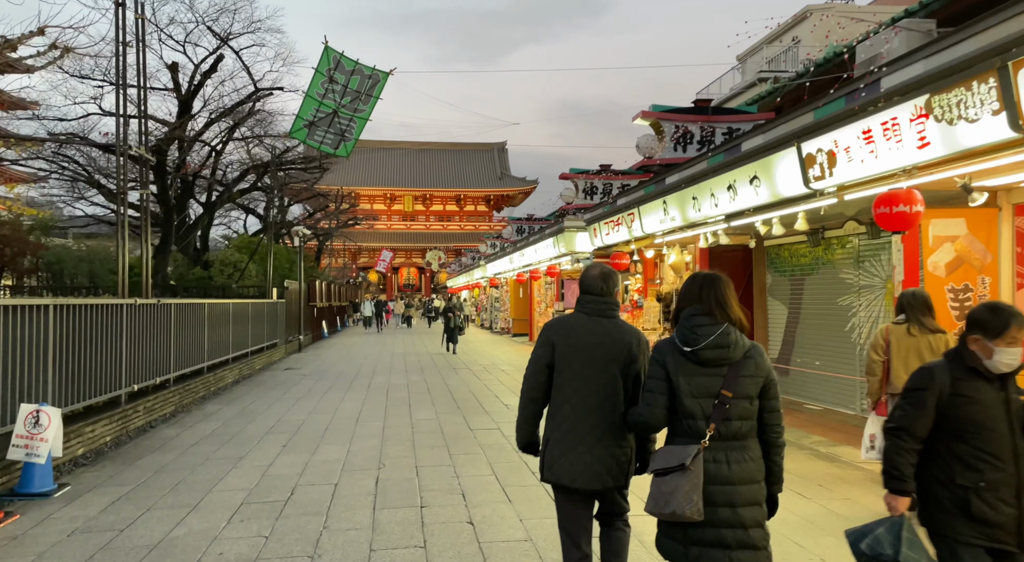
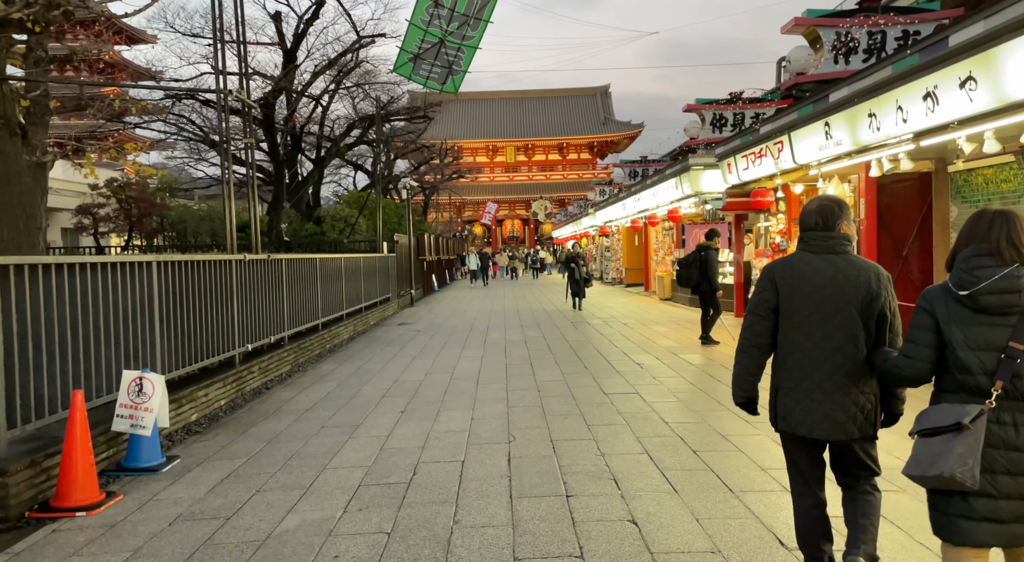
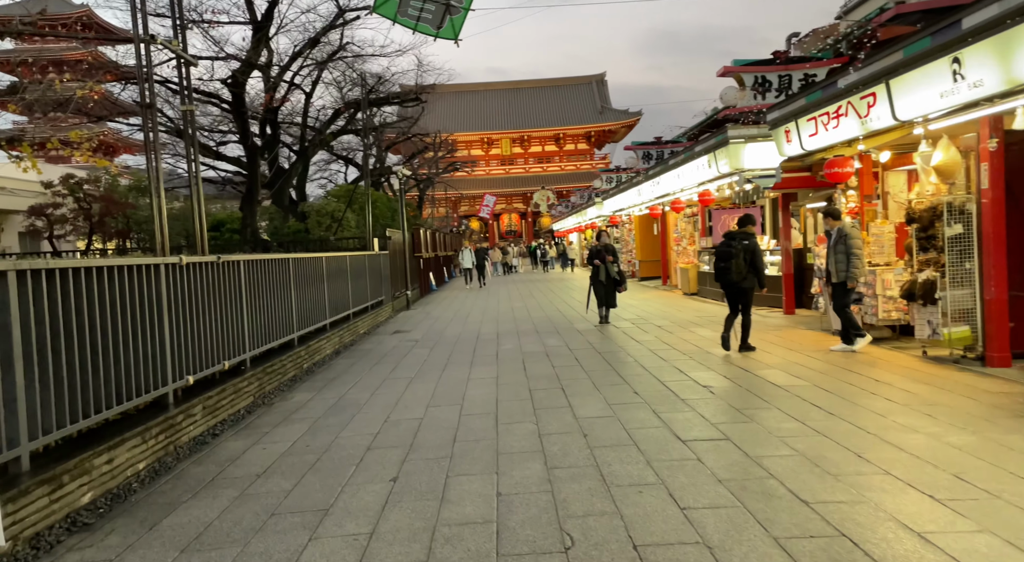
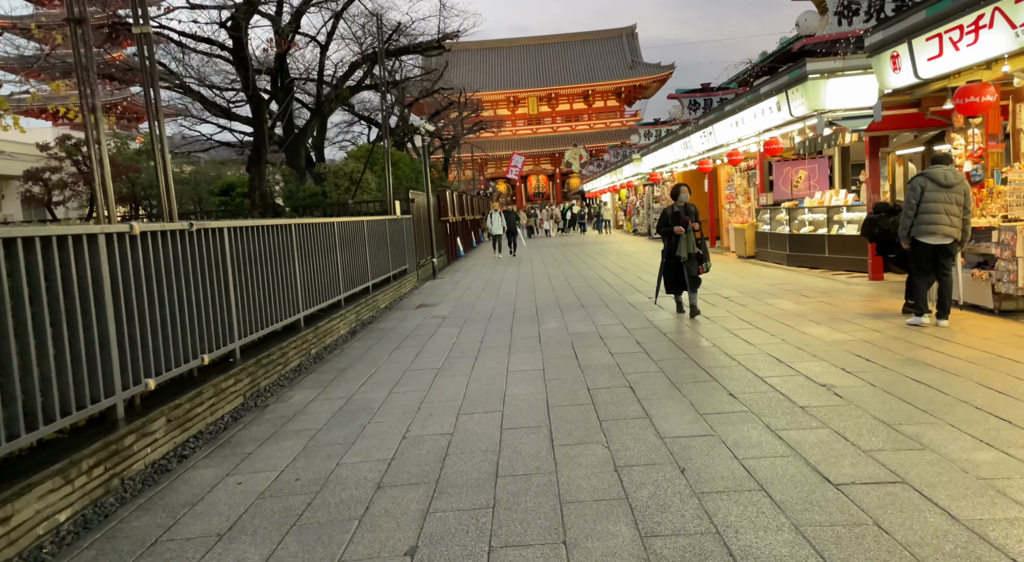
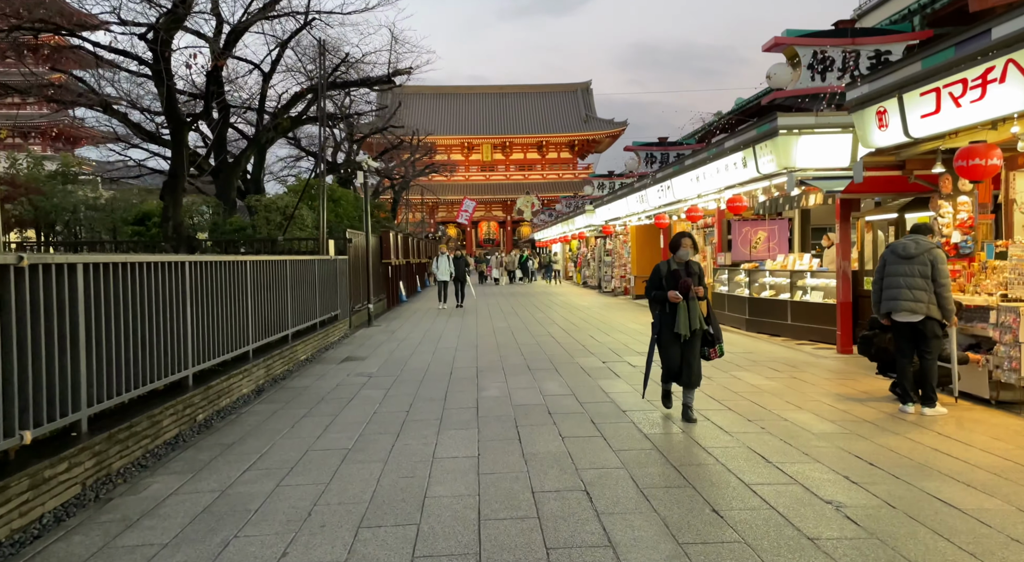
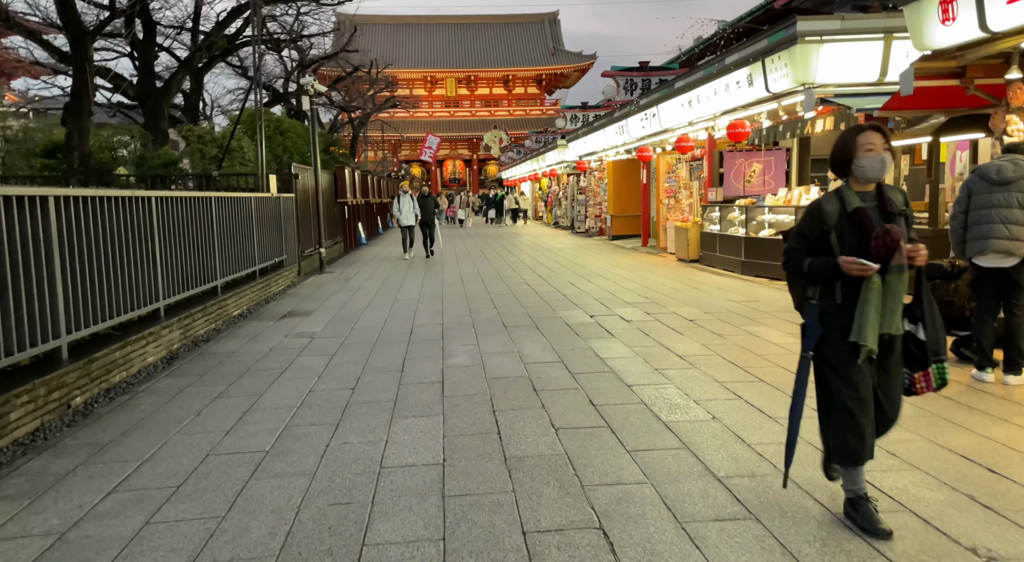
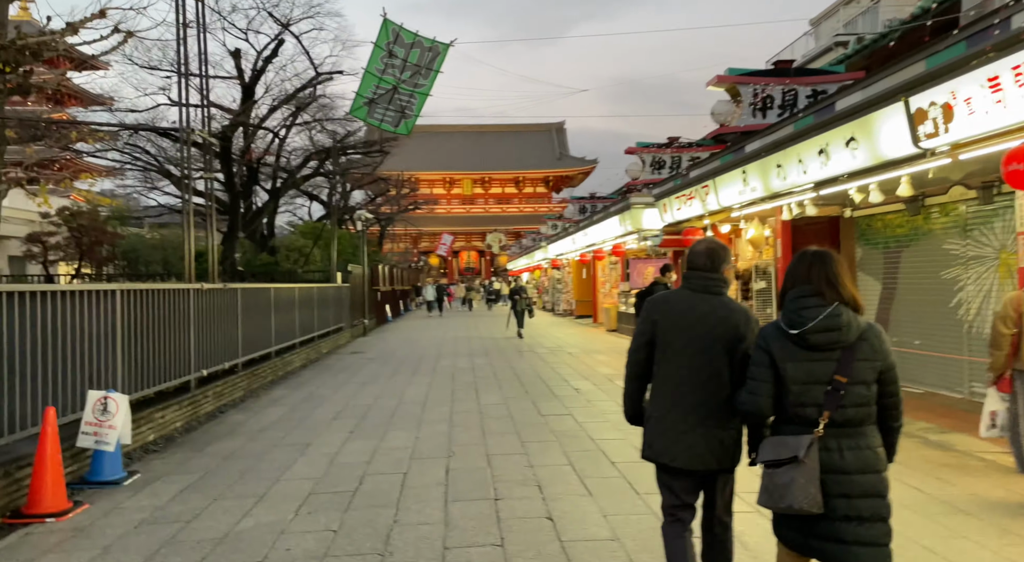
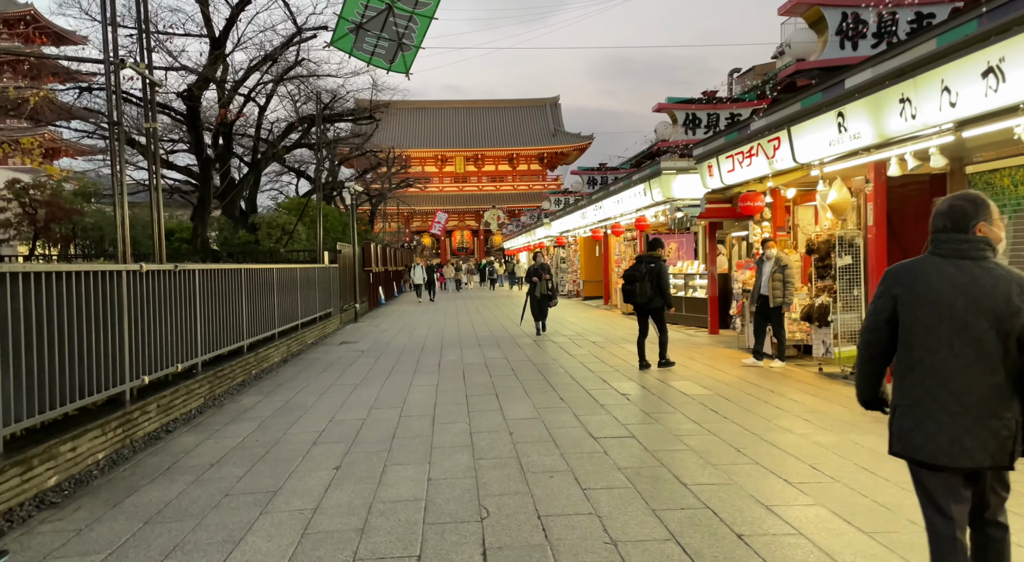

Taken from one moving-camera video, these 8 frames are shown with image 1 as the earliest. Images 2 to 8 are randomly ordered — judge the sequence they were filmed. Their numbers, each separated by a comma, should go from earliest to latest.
7, 2, 8, 3, 4, 5, 6
